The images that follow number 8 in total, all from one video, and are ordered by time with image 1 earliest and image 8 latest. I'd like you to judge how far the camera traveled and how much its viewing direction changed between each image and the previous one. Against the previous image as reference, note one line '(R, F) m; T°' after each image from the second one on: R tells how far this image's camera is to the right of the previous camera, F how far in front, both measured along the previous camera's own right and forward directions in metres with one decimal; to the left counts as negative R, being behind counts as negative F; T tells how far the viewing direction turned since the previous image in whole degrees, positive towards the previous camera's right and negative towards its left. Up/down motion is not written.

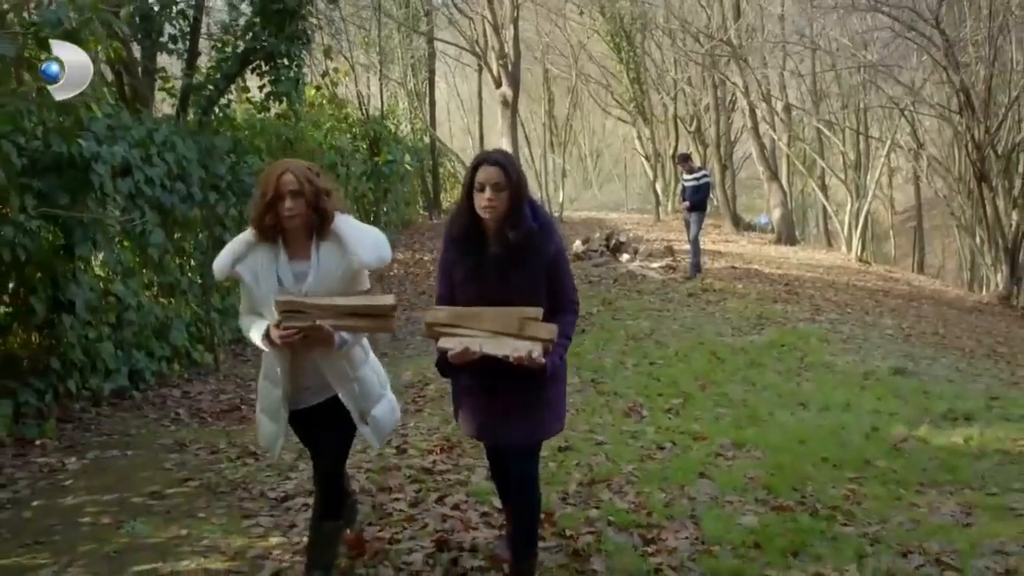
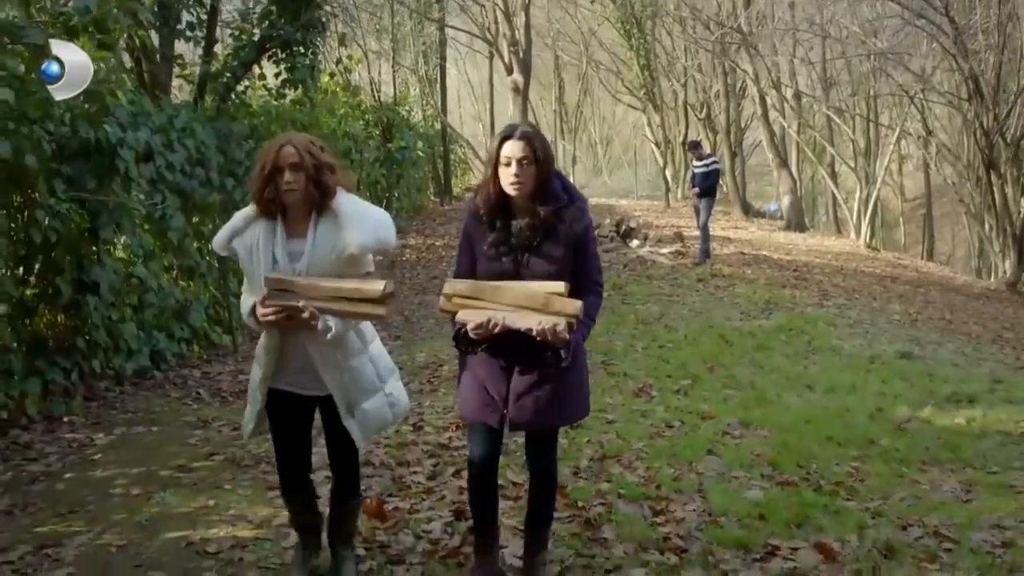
(0.0, -0.2) m; 0°
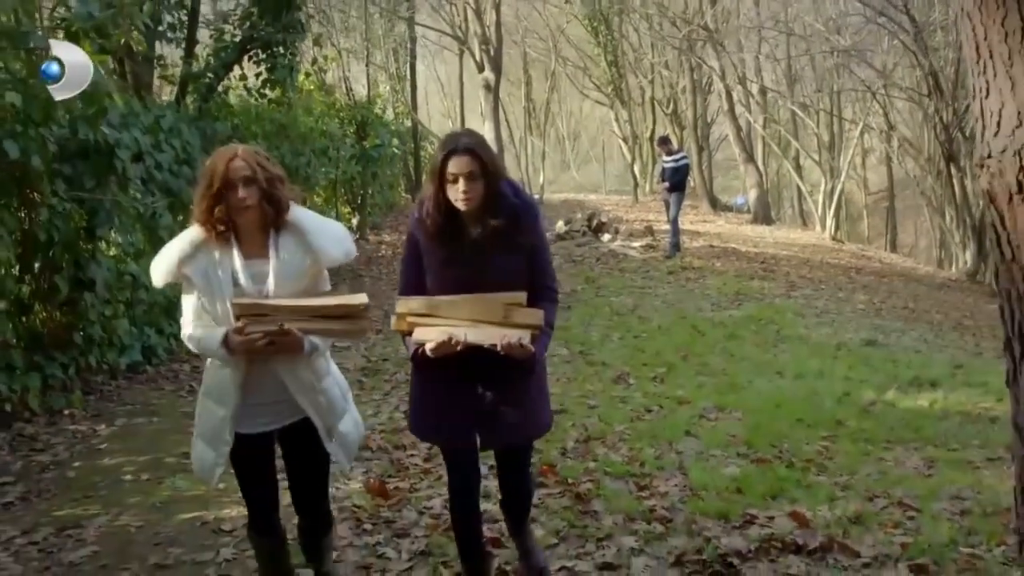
(-0.1, -0.3) m; +2°
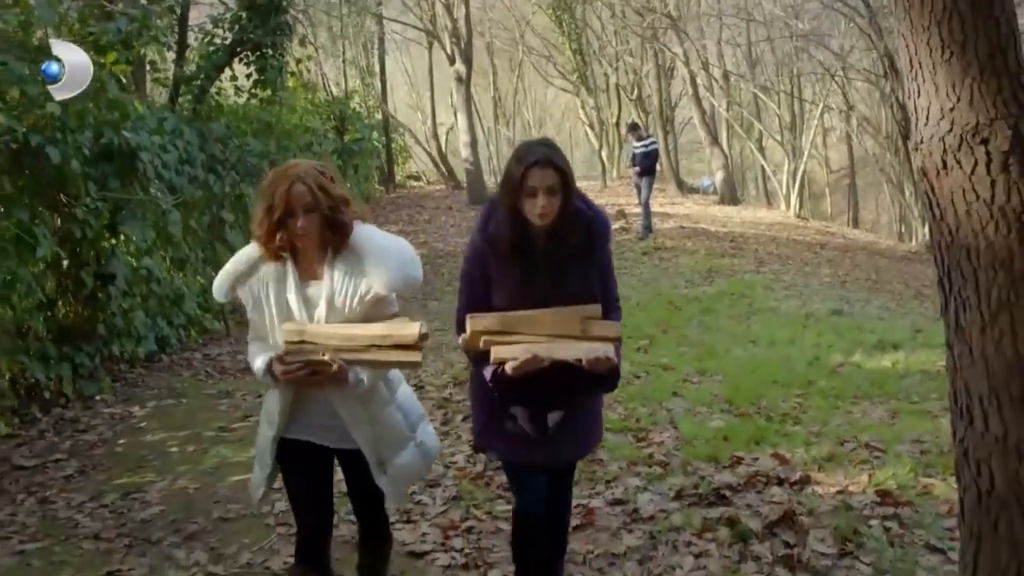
(-0.2, -0.6) m; +2°
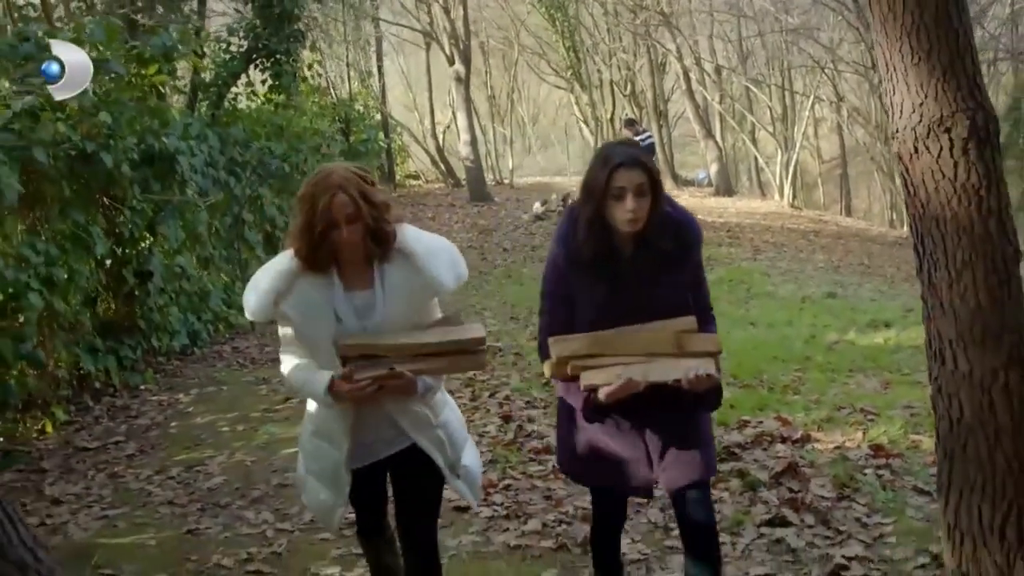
(-0.2, -0.6) m; 0°
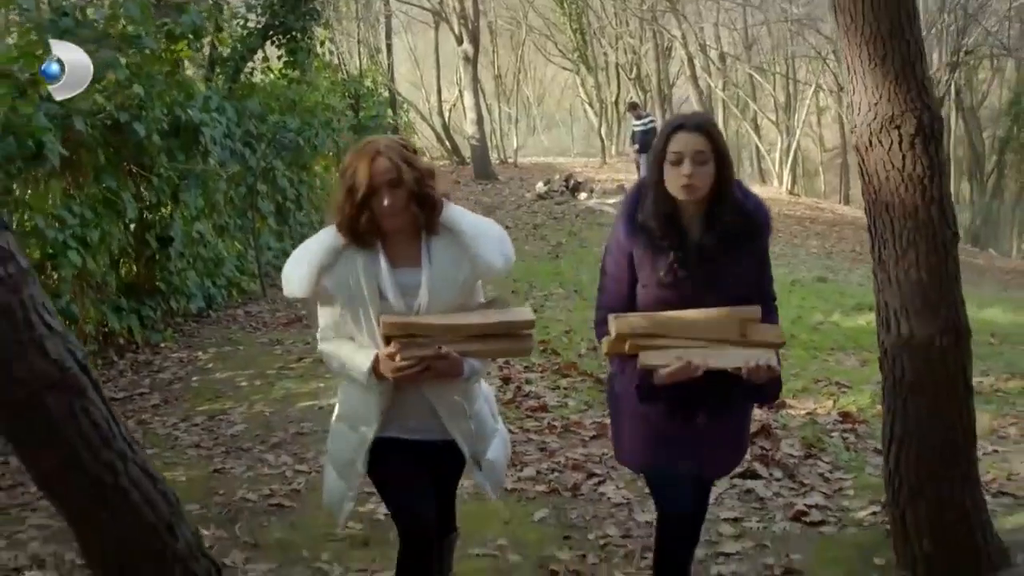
(0.0, -0.5) m; 0°
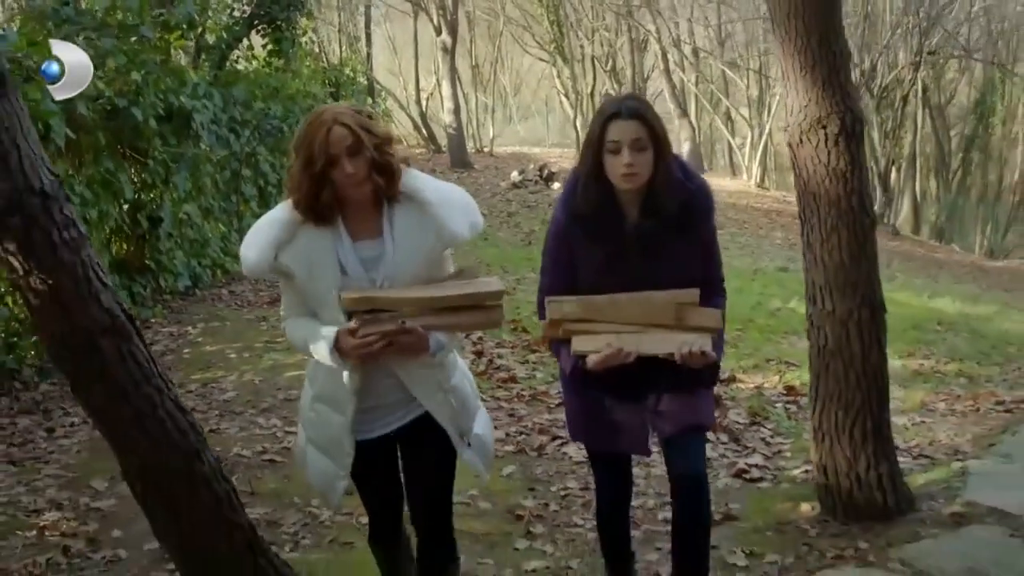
(0.0, -0.5) m; +1°
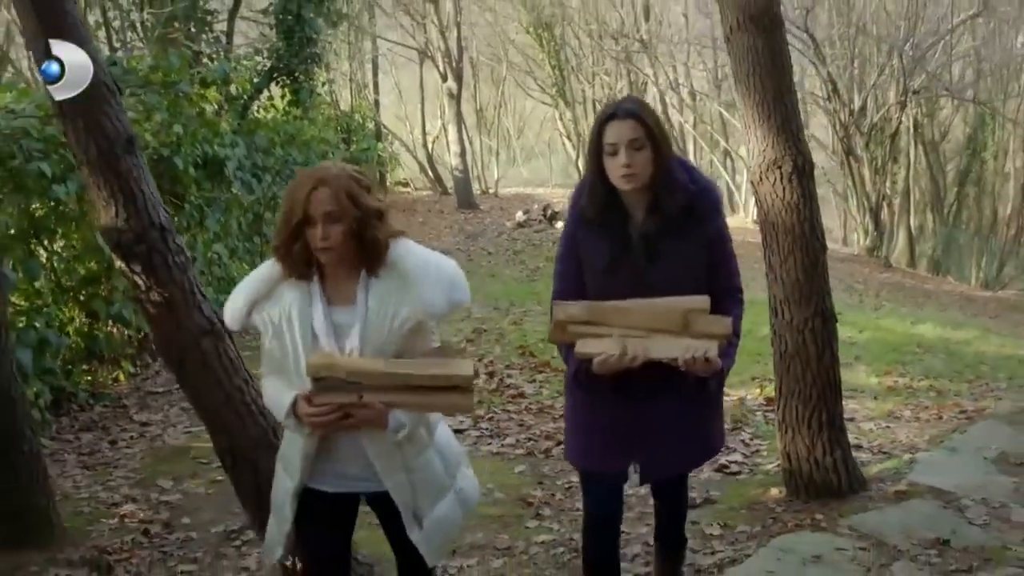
(0.0, -0.8) m; 0°
